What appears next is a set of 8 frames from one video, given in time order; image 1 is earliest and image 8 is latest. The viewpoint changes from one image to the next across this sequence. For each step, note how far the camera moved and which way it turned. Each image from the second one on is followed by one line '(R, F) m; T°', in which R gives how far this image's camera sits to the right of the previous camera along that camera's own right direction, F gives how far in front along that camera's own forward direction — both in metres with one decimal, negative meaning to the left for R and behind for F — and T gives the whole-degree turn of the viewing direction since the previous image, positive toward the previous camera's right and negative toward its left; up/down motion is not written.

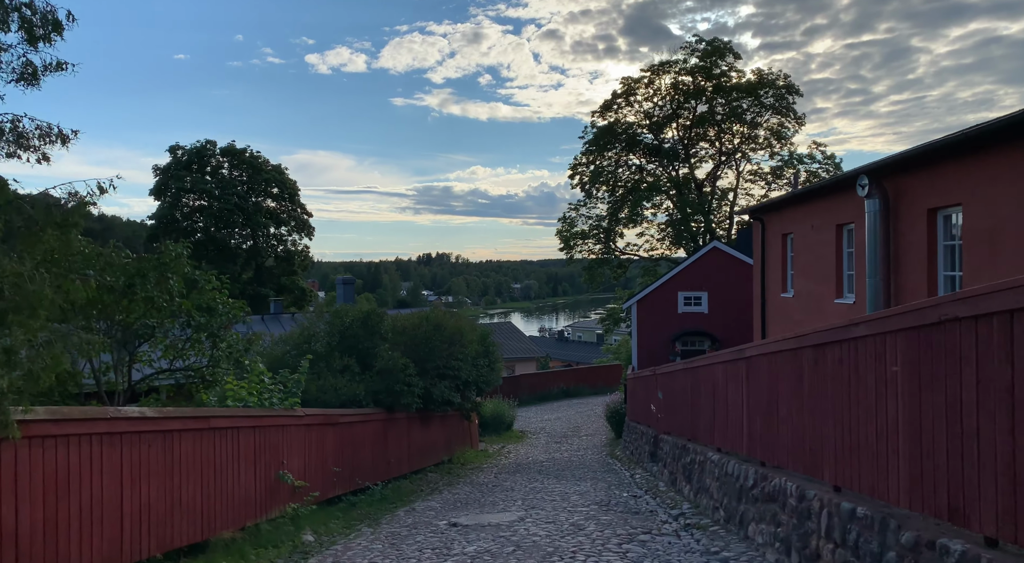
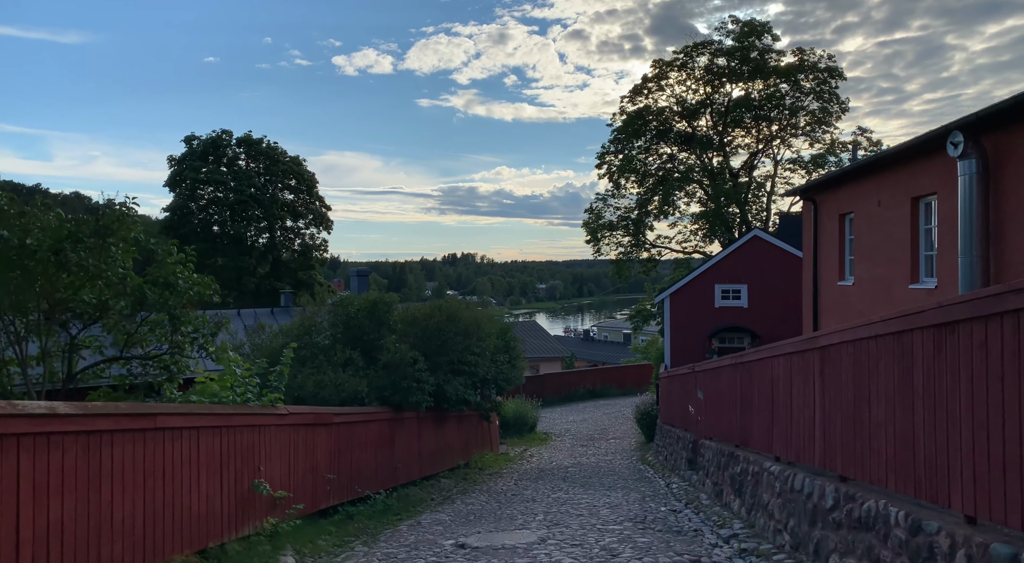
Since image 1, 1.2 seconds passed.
(0.0, +1.6) m; -2°
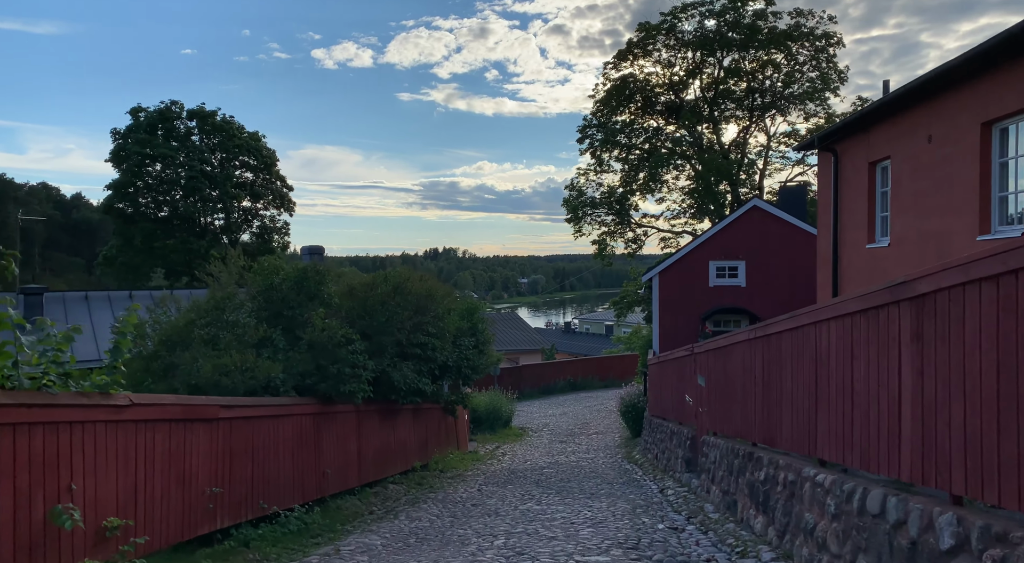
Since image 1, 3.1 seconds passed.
(+0.3, +2.5) m; +1°
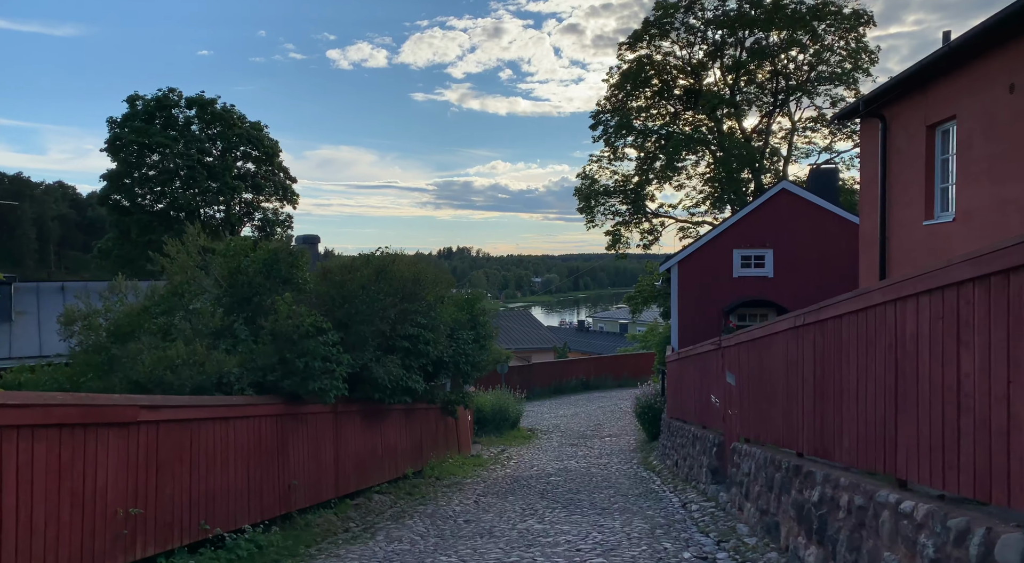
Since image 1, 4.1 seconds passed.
(+0.2, +1.5) m; -1°
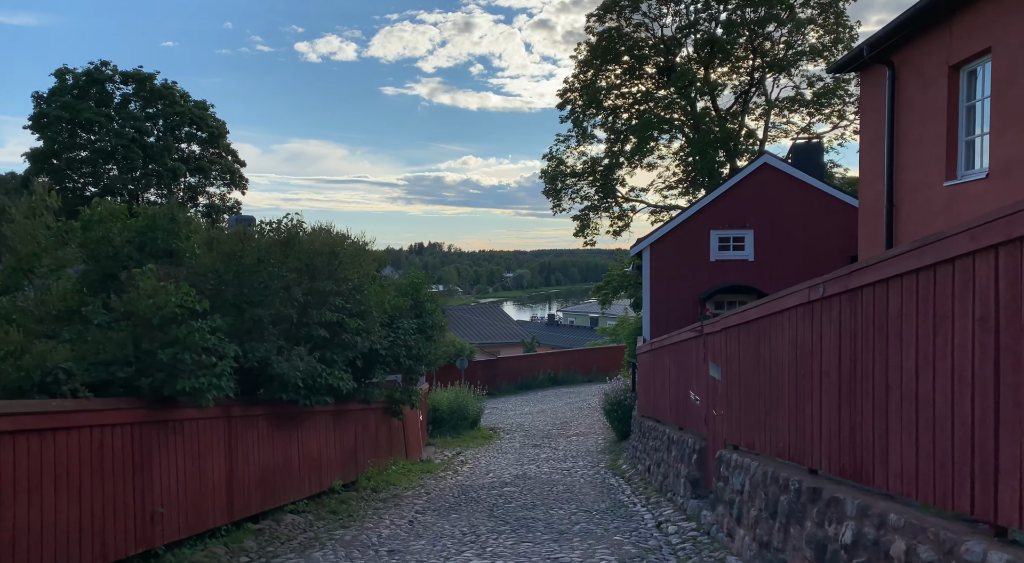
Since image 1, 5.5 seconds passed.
(+0.4, +1.8) m; +2°
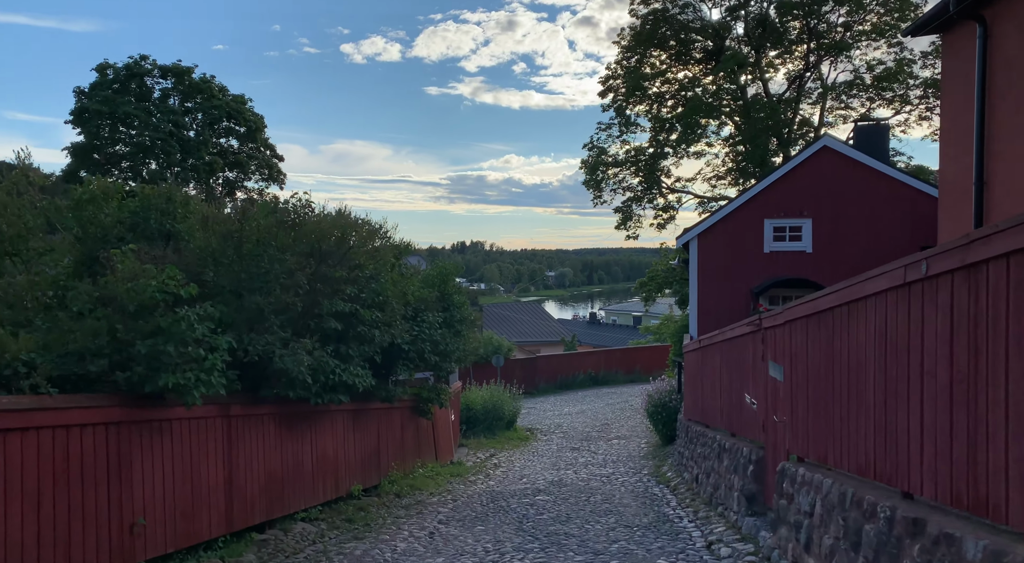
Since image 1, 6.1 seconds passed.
(+0.1, +0.9) m; -3°
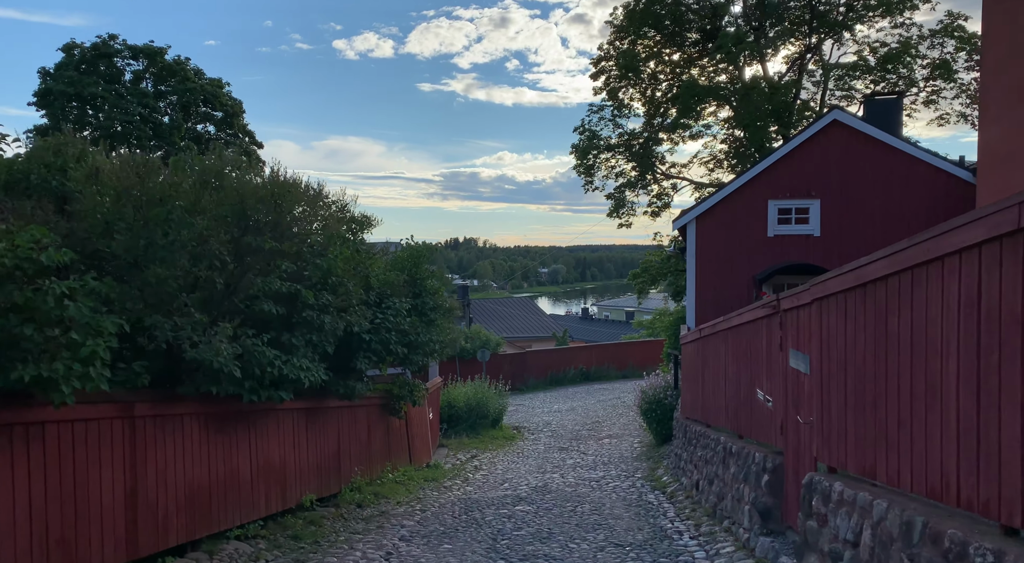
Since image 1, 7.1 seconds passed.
(+0.2, +1.3) m; +1°
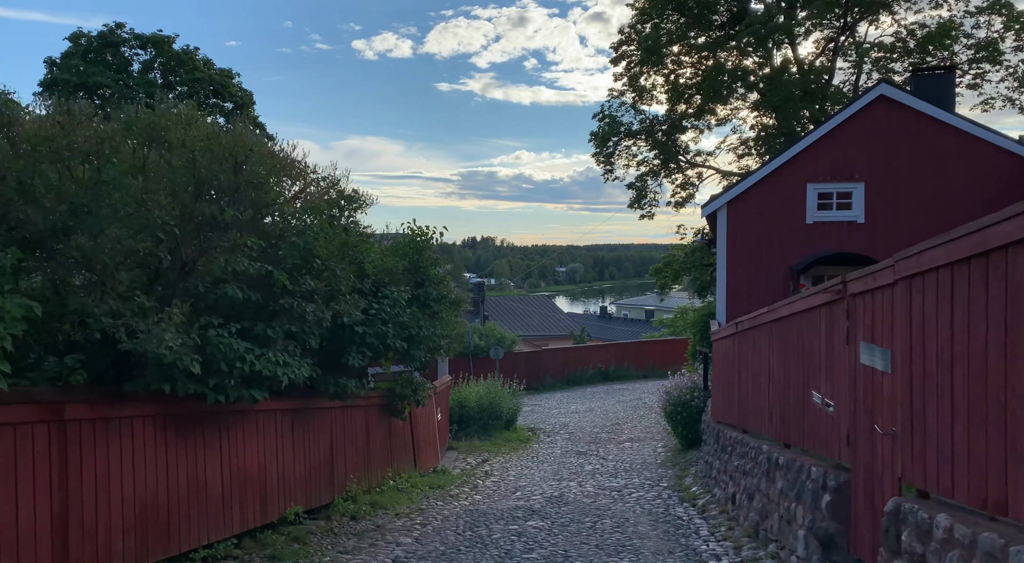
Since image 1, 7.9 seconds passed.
(+0.1, +1.1) m; -1°
